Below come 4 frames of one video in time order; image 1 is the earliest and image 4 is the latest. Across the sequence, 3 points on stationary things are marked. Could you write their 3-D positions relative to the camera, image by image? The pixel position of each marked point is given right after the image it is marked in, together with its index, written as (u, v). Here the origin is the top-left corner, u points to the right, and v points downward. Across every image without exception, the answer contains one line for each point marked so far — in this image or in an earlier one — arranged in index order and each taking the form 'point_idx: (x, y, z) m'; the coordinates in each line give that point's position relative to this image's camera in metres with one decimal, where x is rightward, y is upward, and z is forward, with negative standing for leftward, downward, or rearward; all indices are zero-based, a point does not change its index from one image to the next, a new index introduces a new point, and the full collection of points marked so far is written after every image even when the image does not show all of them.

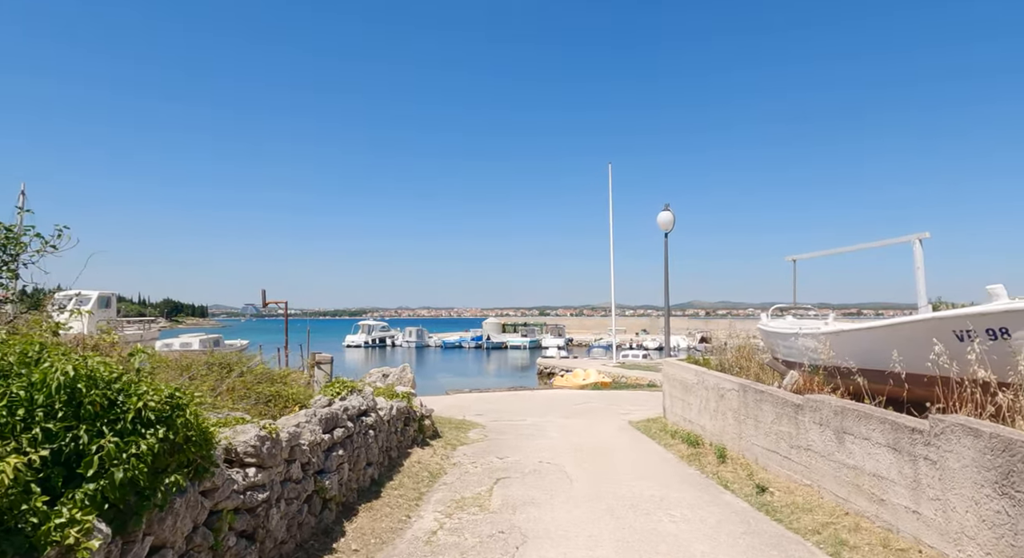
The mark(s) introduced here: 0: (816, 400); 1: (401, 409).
0: (+3.2, -1.3, +7.1) m
1: (-1.7, -2.0, +10.1) m
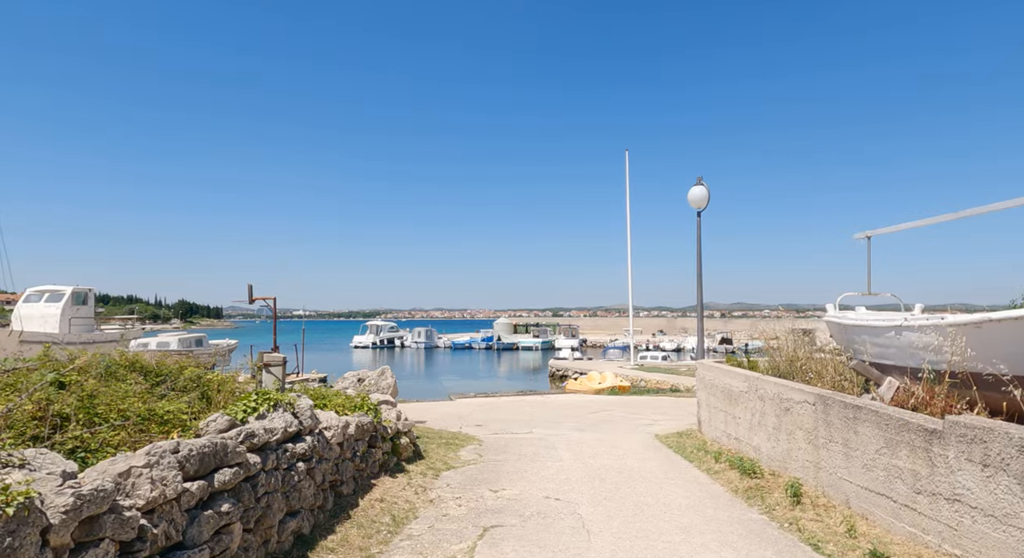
0: (+3.1, -1.0, +4.5) m
1: (-1.7, -1.7, +7.7) m
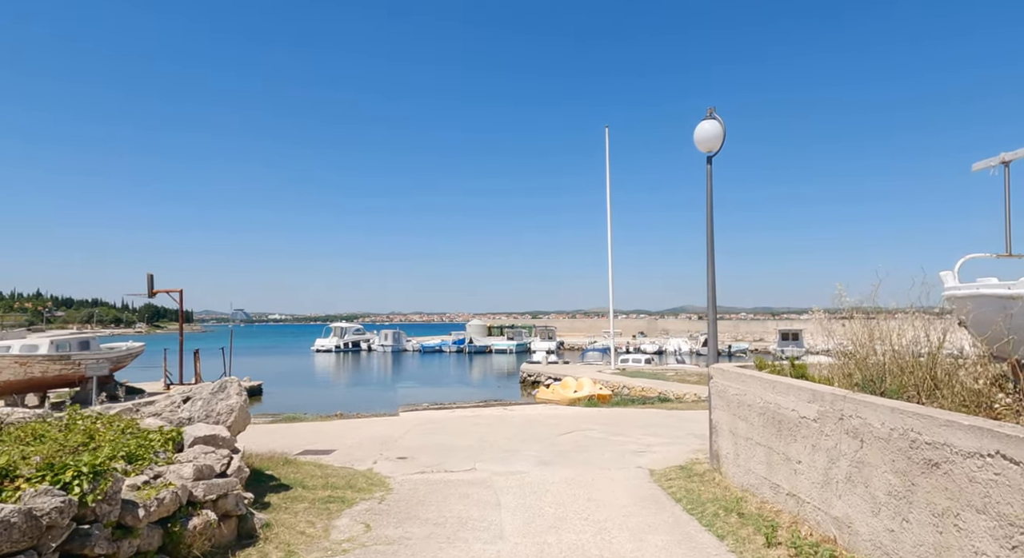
0: (+2.5, -0.5, +0.4) m
1: (-2.5, -1.2, +3.4) m
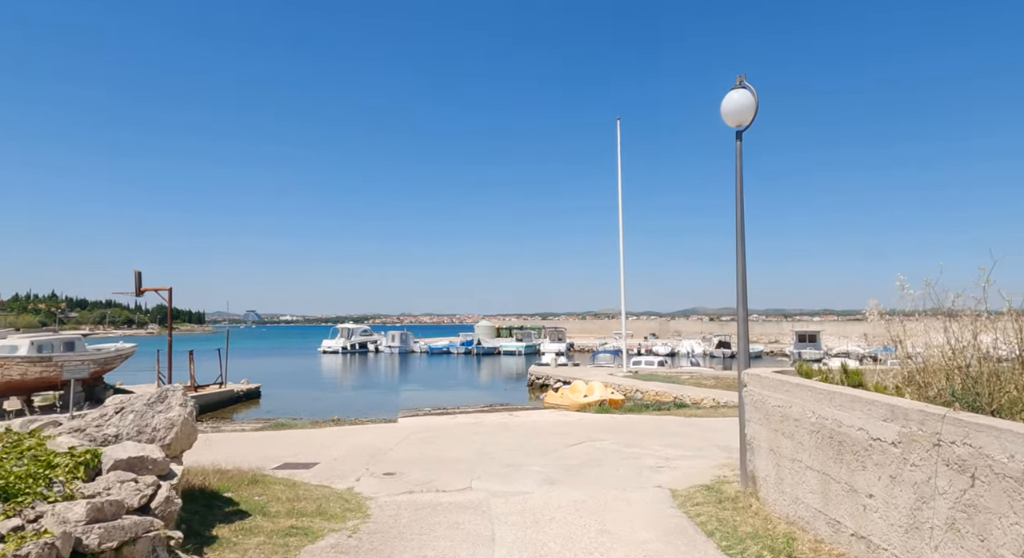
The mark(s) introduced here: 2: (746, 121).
0: (+2.3, -0.4, -0.8) m
1: (-2.5, -1.1, +2.2) m
2: (+3.1, +2.0, +8.7) m
